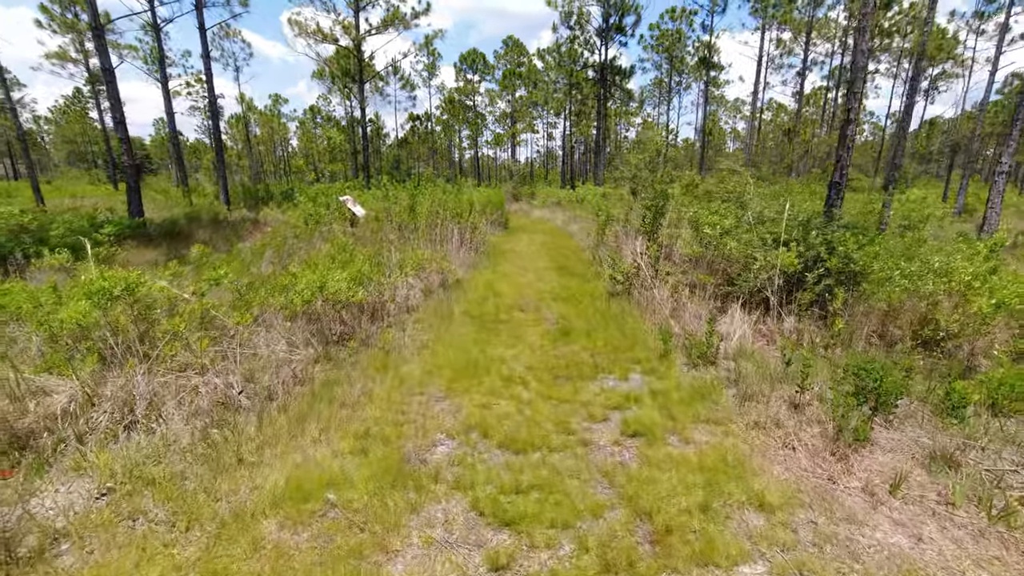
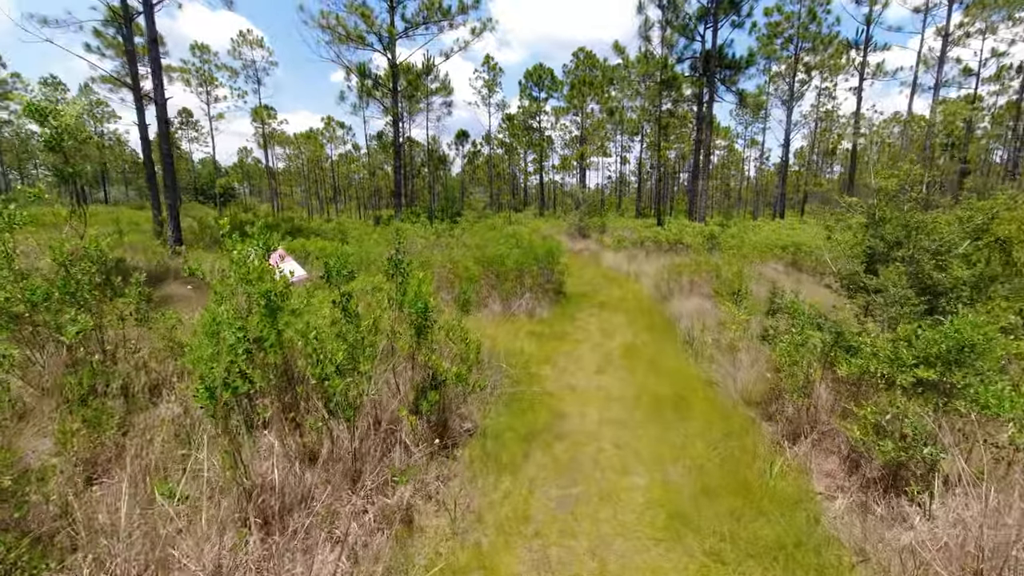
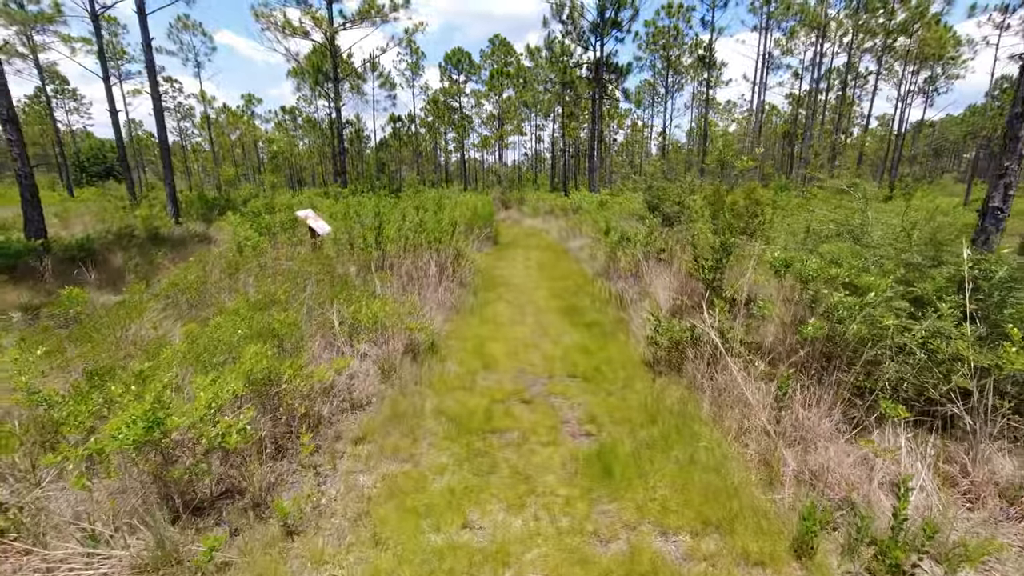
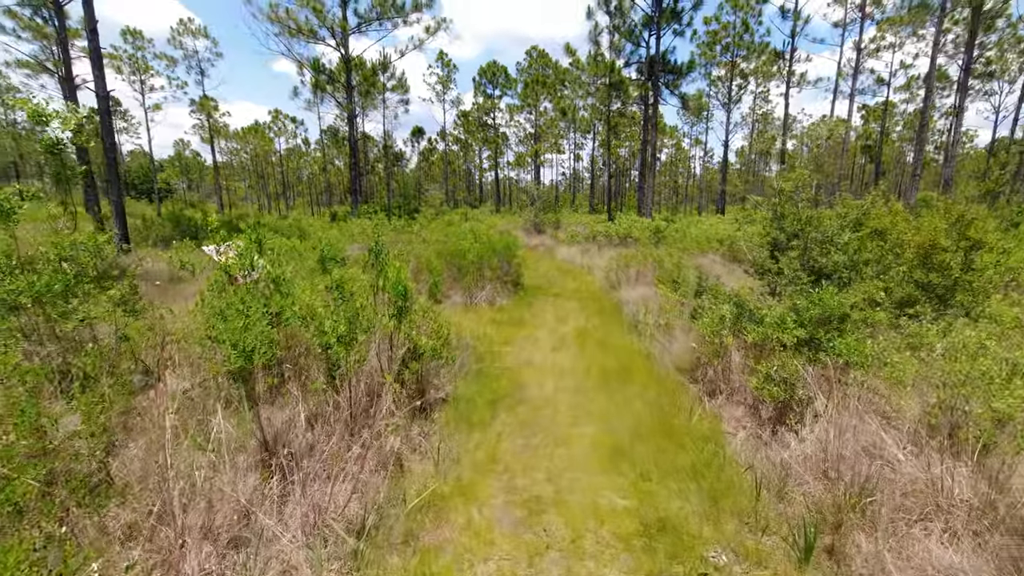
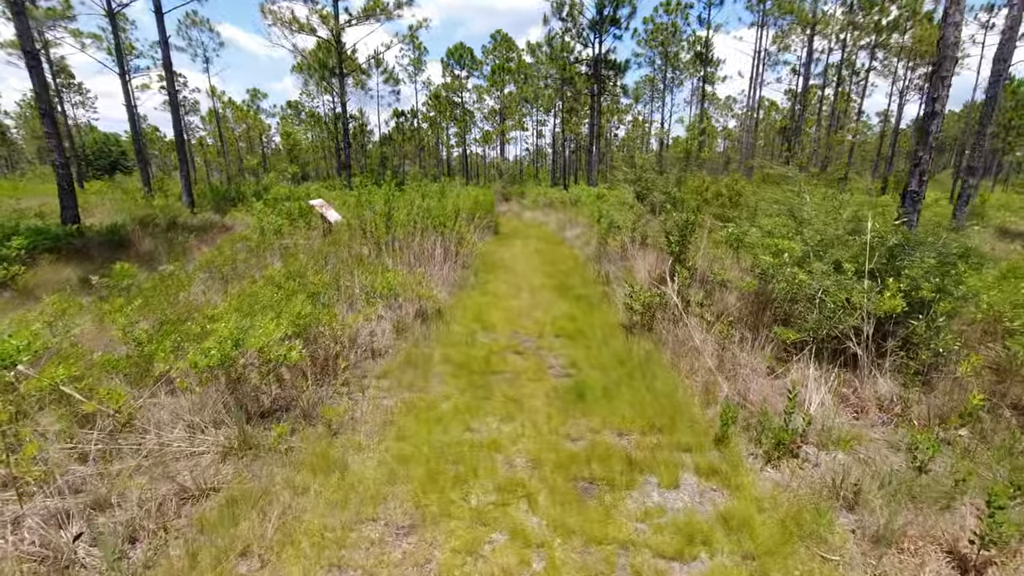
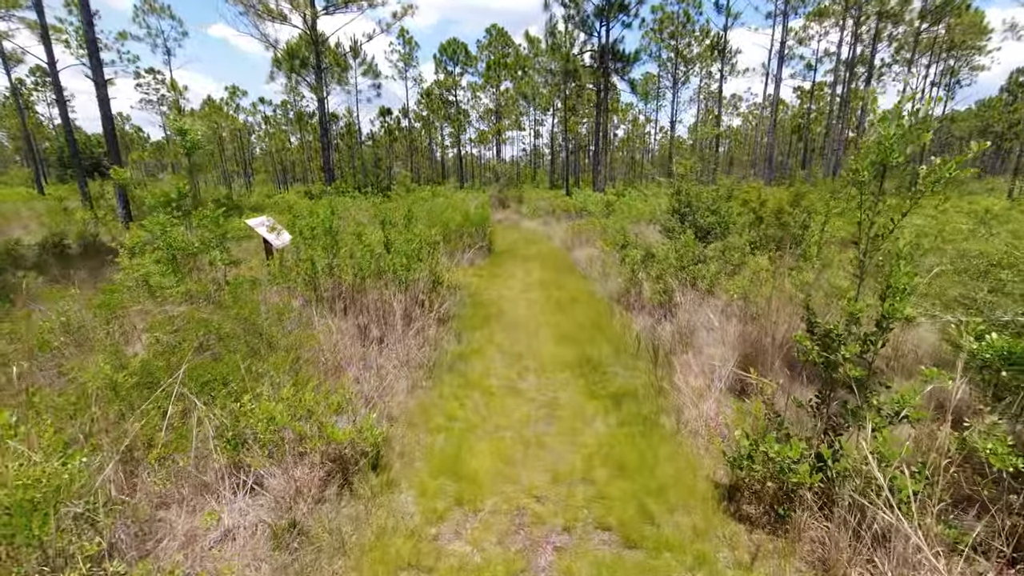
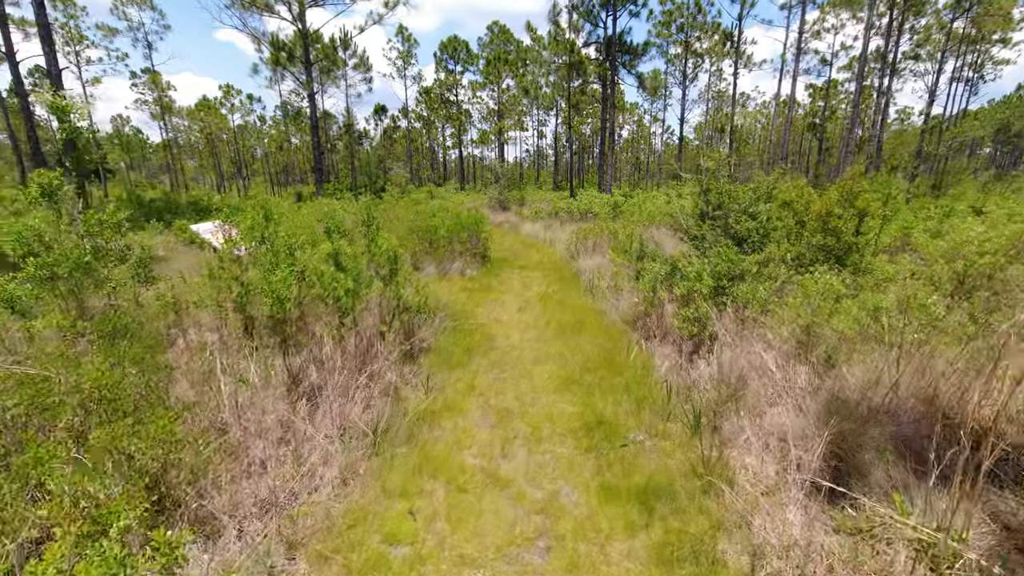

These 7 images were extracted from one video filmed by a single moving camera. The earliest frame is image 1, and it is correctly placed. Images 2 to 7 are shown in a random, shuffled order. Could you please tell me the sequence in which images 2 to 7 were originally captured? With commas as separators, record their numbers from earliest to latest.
5, 3, 6, 7, 4, 2
